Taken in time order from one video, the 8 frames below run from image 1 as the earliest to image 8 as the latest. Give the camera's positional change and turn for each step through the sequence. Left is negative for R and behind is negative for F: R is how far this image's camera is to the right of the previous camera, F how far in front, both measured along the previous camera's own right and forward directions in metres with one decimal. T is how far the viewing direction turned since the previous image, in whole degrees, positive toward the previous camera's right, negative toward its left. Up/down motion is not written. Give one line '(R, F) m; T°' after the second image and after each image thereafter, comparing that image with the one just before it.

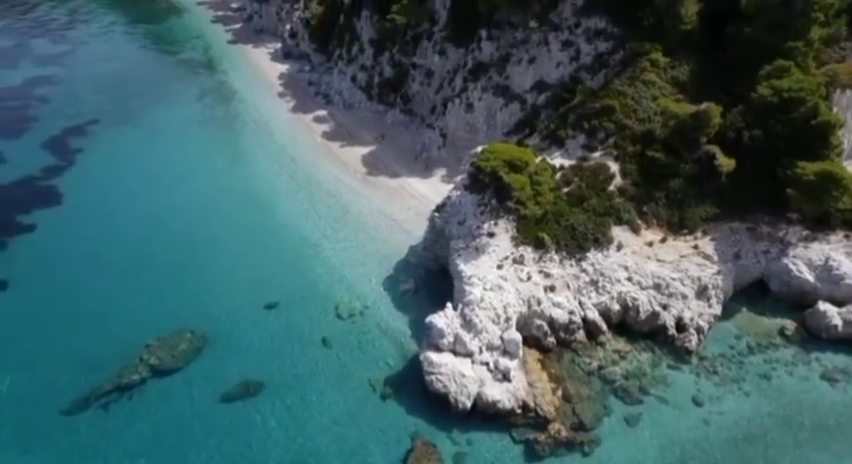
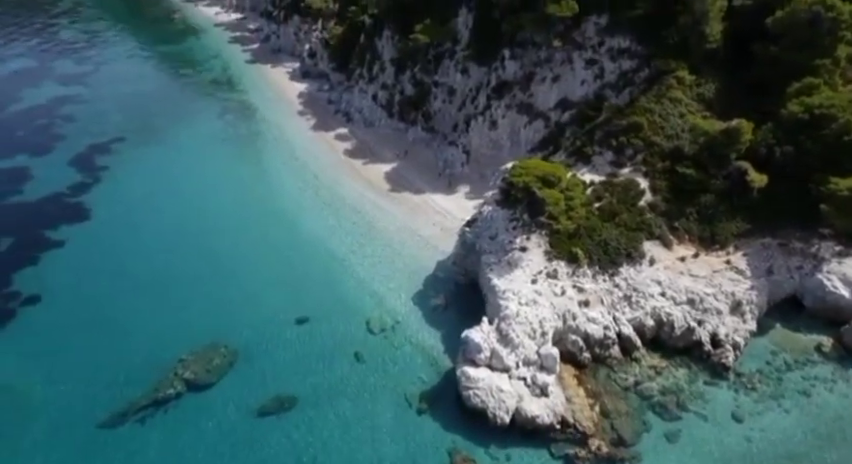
(-1.2, -0.1) m; 0°
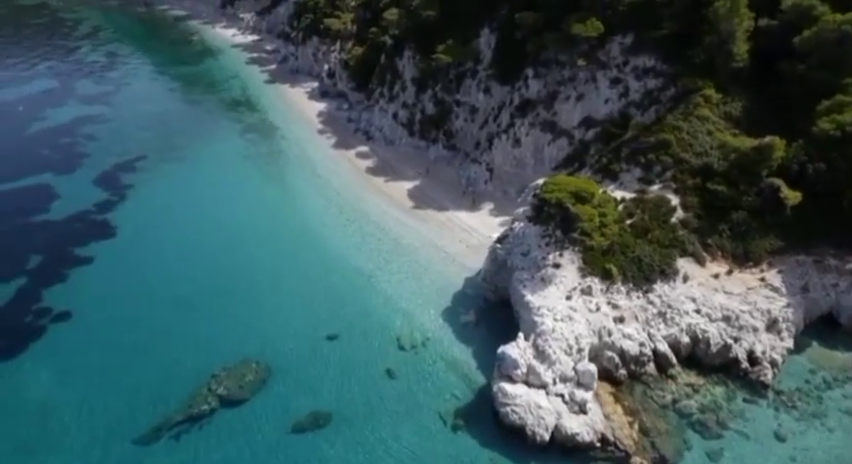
(-1.2, -0.1) m; -1°
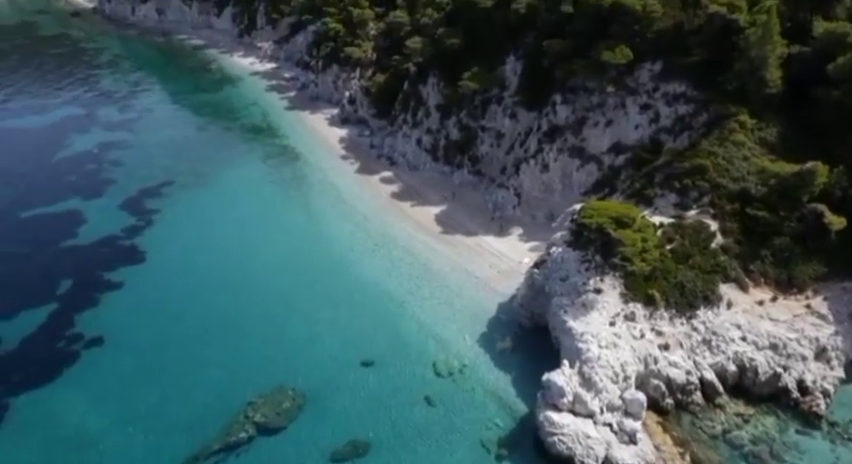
(-1.4, +0.1) m; -1°
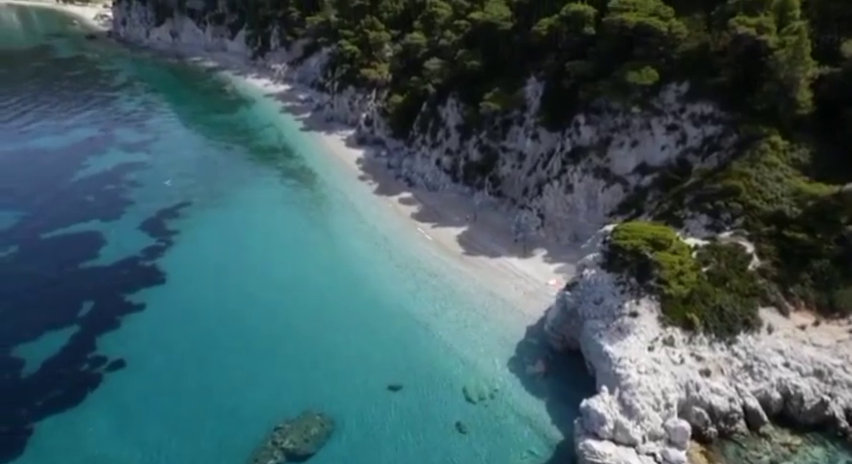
(-1.1, +0.3) m; -1°
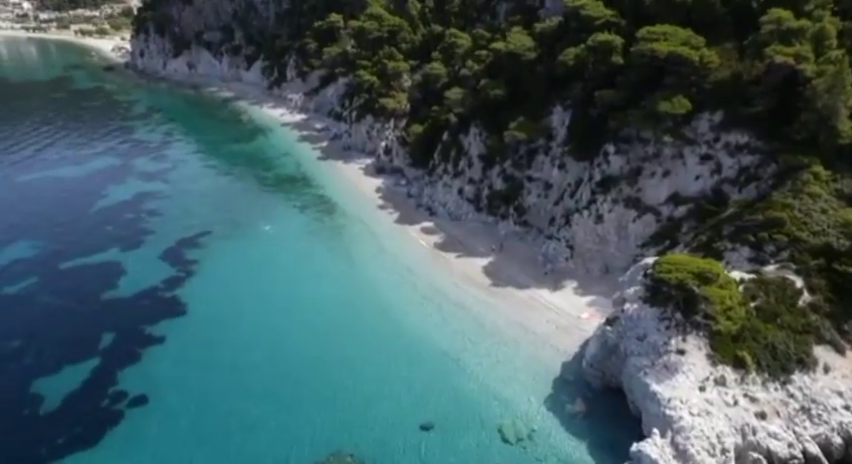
(-1.2, +0.7) m; -1°
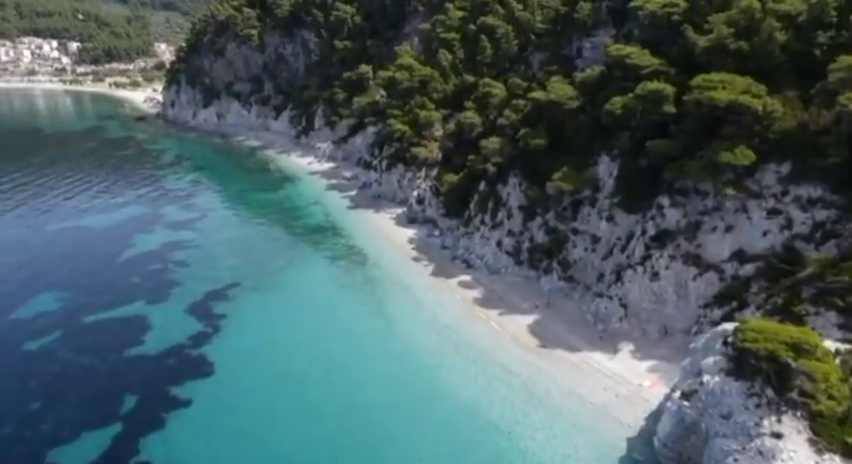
(-1.4, +1.8) m; -2°
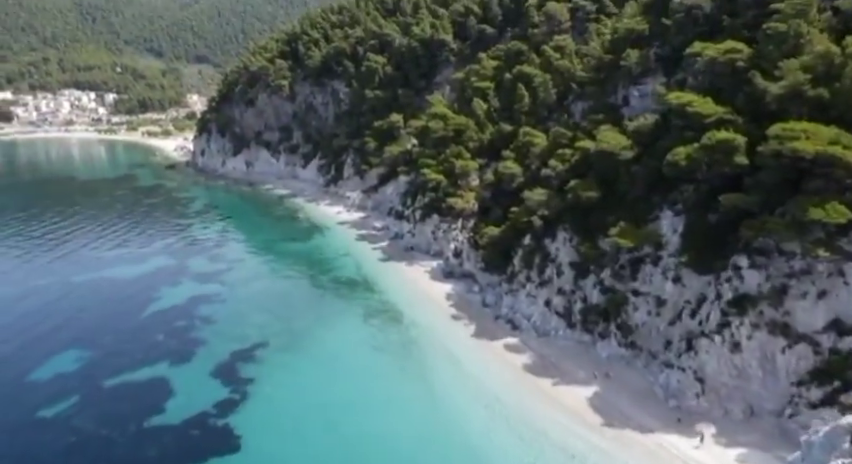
(-1.5, +2.6) m; -2°
